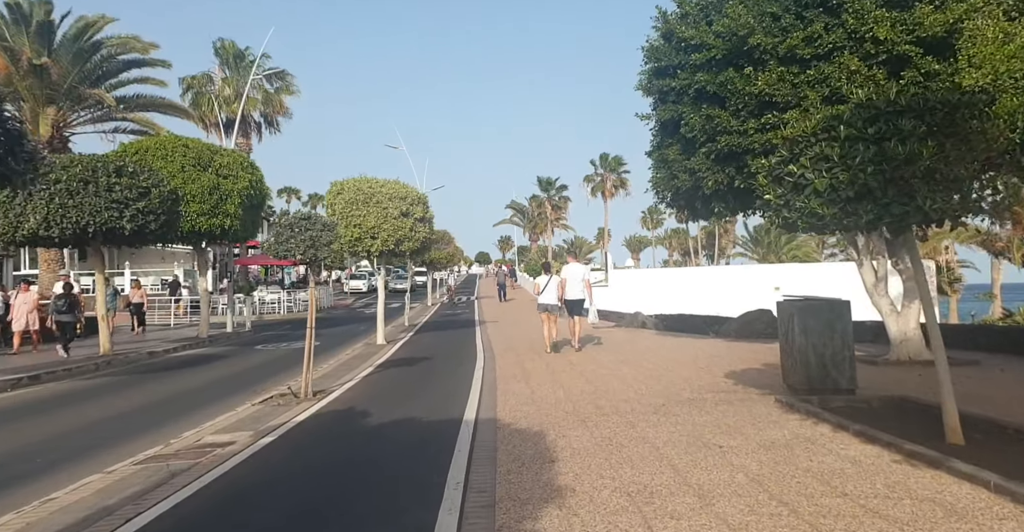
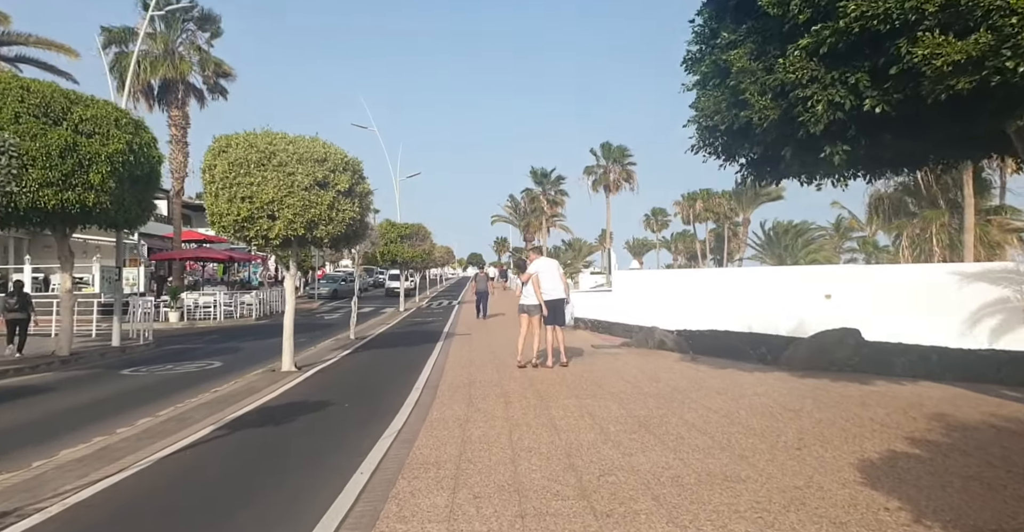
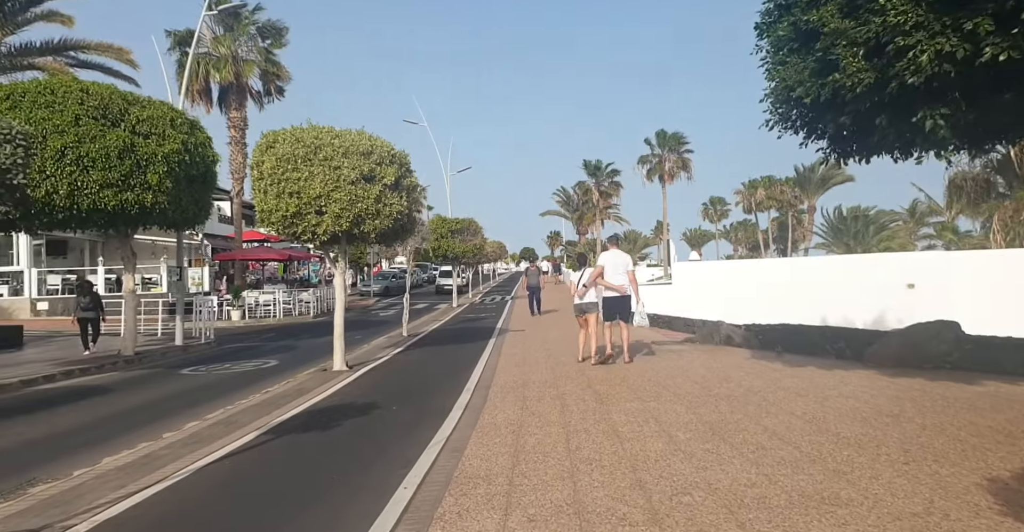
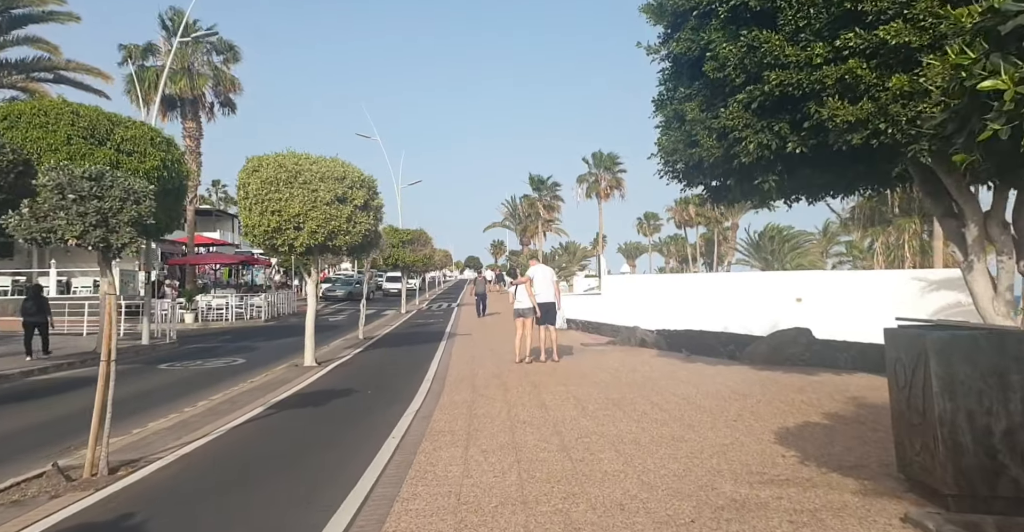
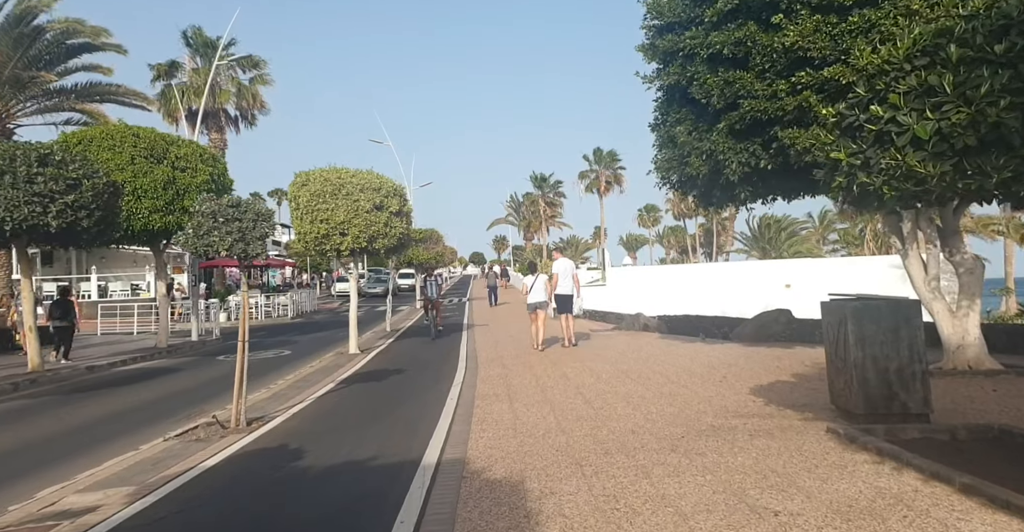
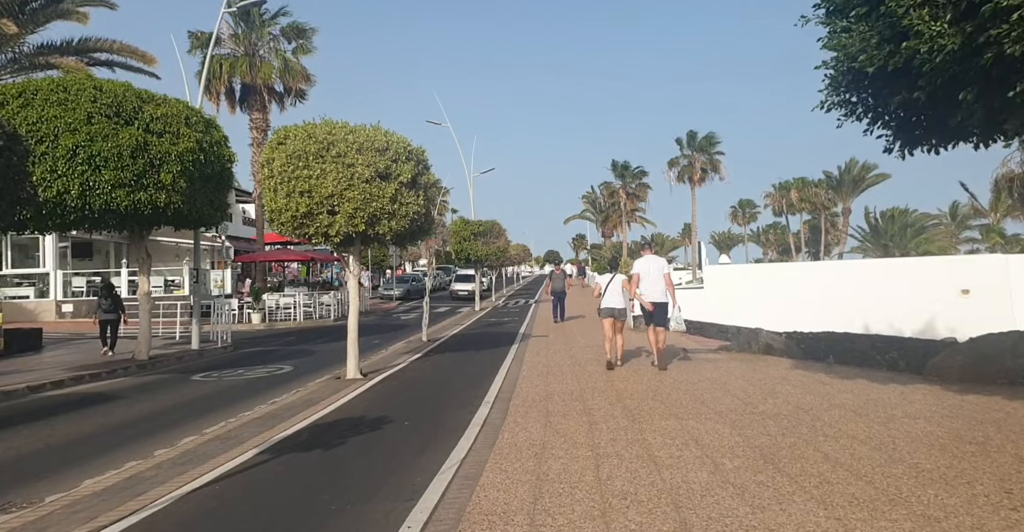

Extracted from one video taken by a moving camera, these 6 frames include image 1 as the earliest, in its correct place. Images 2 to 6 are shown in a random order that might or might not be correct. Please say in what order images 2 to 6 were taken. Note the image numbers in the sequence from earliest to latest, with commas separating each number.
5, 4, 2, 3, 6
